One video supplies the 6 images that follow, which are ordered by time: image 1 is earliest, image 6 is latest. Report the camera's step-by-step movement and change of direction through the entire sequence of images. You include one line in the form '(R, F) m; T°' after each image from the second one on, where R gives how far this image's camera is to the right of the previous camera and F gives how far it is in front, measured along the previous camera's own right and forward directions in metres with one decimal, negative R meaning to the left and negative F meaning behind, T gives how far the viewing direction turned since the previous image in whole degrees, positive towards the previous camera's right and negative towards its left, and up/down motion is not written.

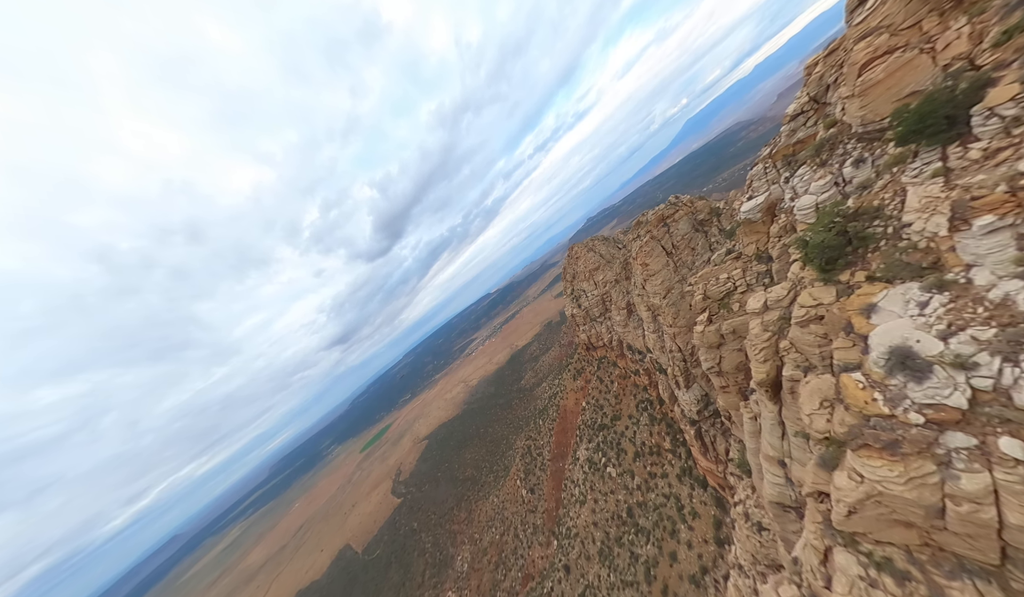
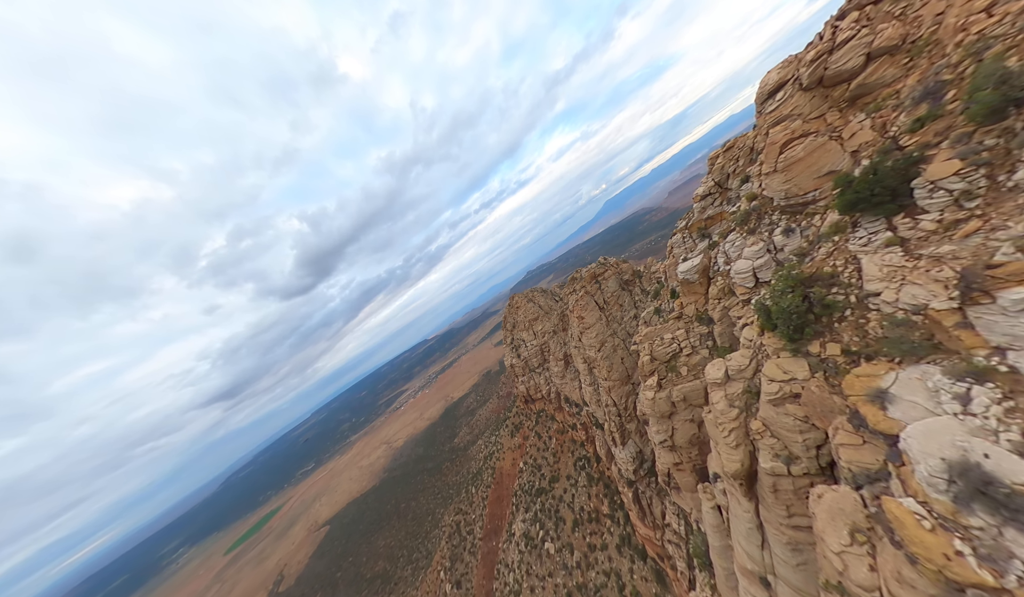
(+0.6, +2.6) m; +12°
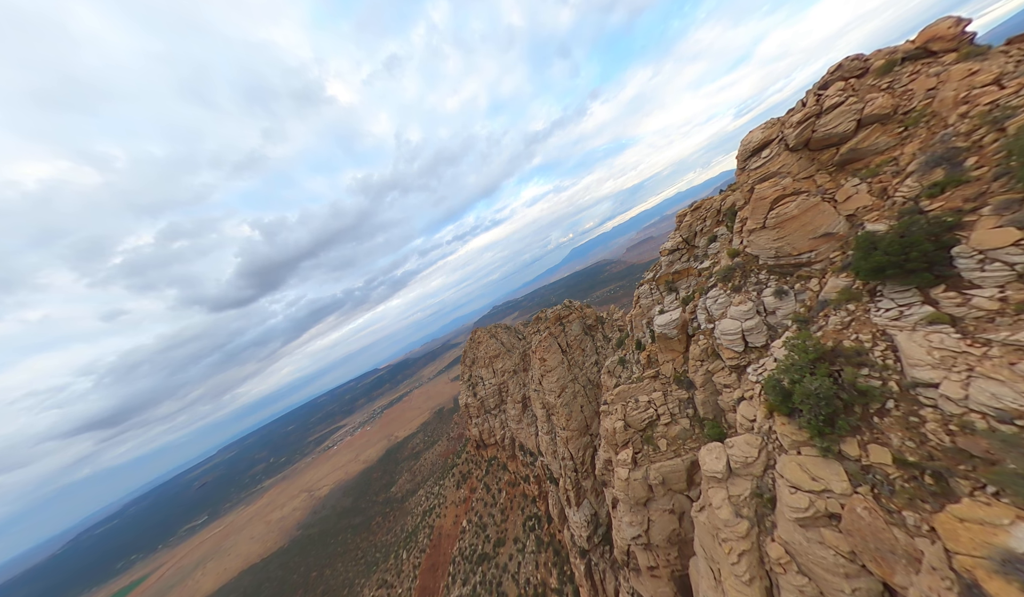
(+0.3, +2.3) m; +7°
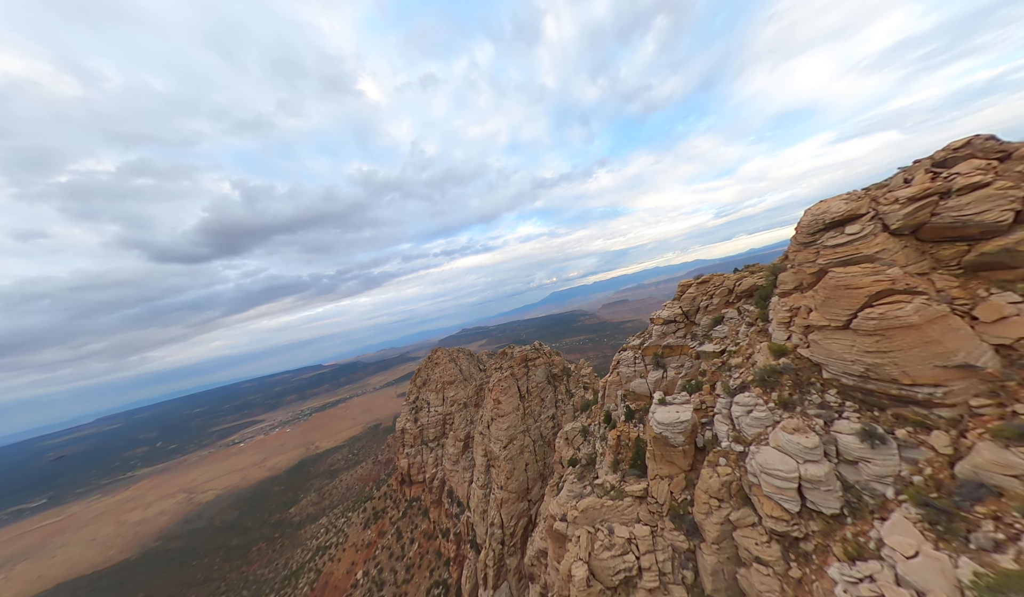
(+0.4, +3.9) m; +4°
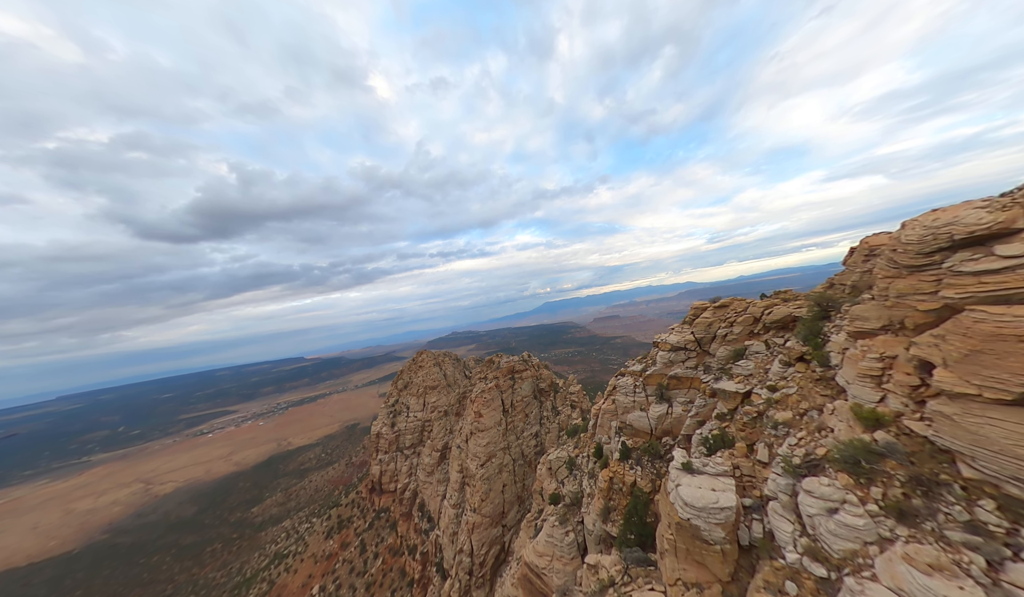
(+0.3, +2.8) m; +1°
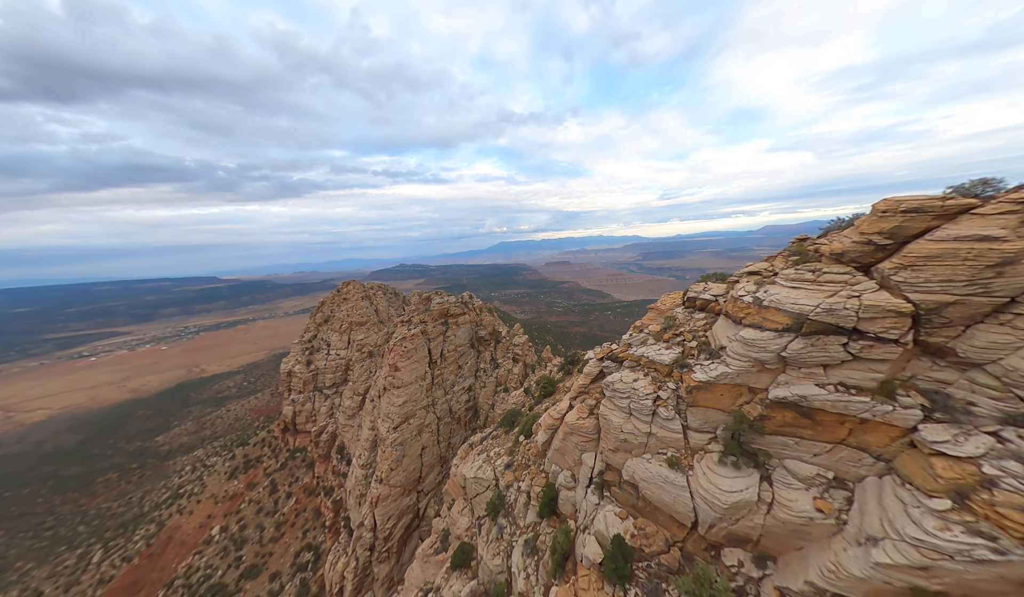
(+2.6, +12.4) m; +10°
